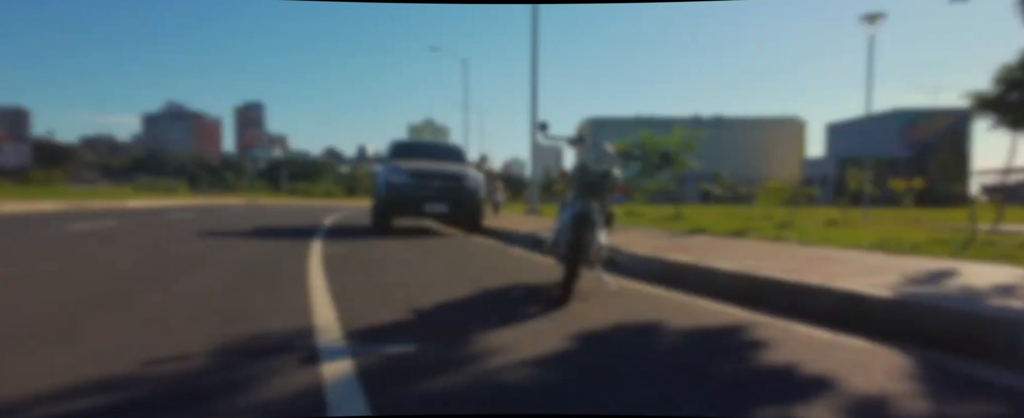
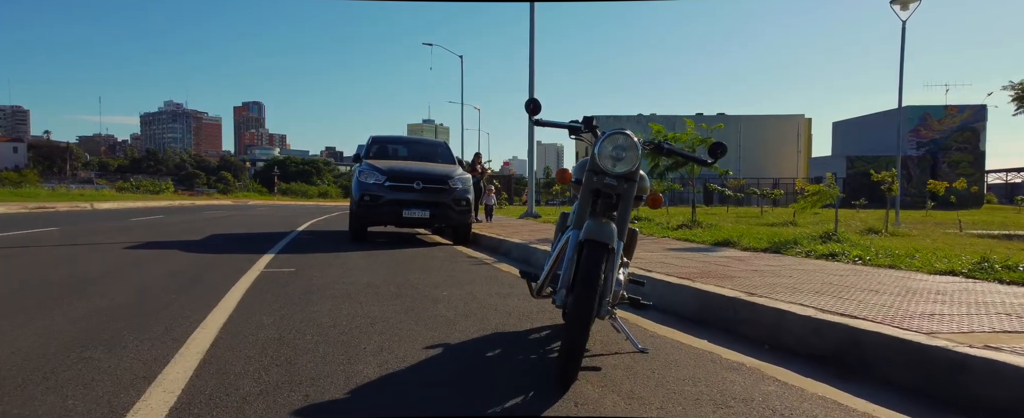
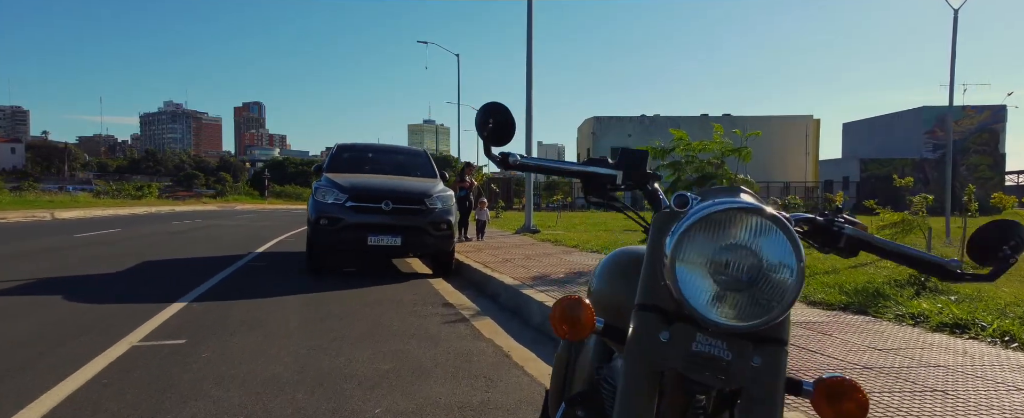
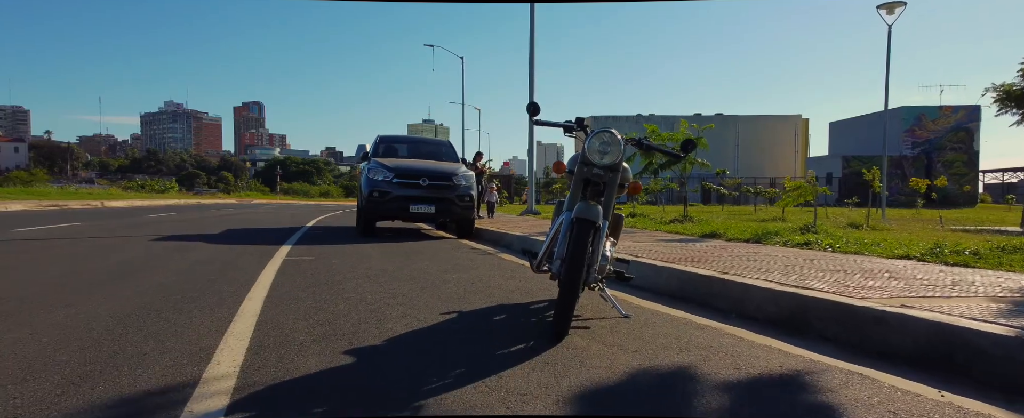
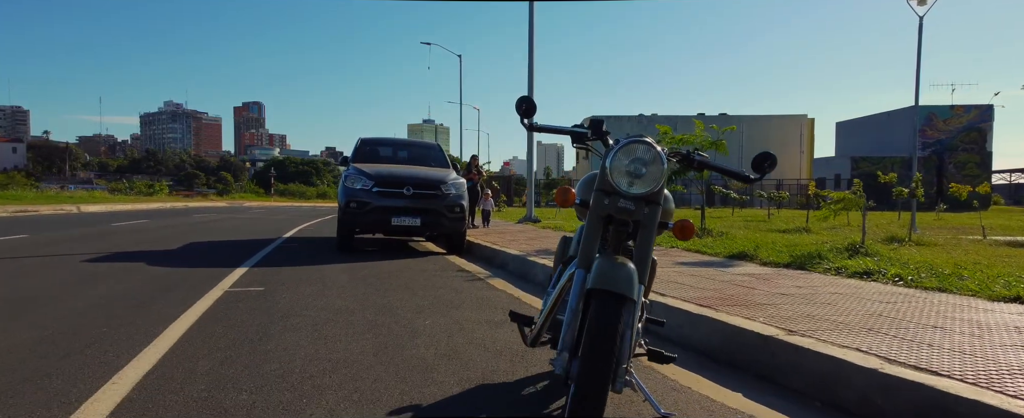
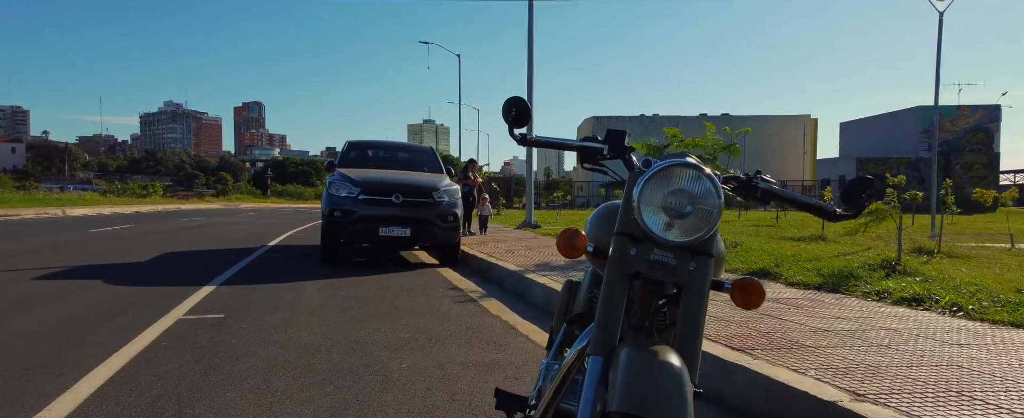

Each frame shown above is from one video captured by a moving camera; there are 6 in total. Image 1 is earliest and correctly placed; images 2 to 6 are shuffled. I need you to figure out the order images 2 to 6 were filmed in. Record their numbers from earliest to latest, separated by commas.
4, 2, 5, 6, 3
